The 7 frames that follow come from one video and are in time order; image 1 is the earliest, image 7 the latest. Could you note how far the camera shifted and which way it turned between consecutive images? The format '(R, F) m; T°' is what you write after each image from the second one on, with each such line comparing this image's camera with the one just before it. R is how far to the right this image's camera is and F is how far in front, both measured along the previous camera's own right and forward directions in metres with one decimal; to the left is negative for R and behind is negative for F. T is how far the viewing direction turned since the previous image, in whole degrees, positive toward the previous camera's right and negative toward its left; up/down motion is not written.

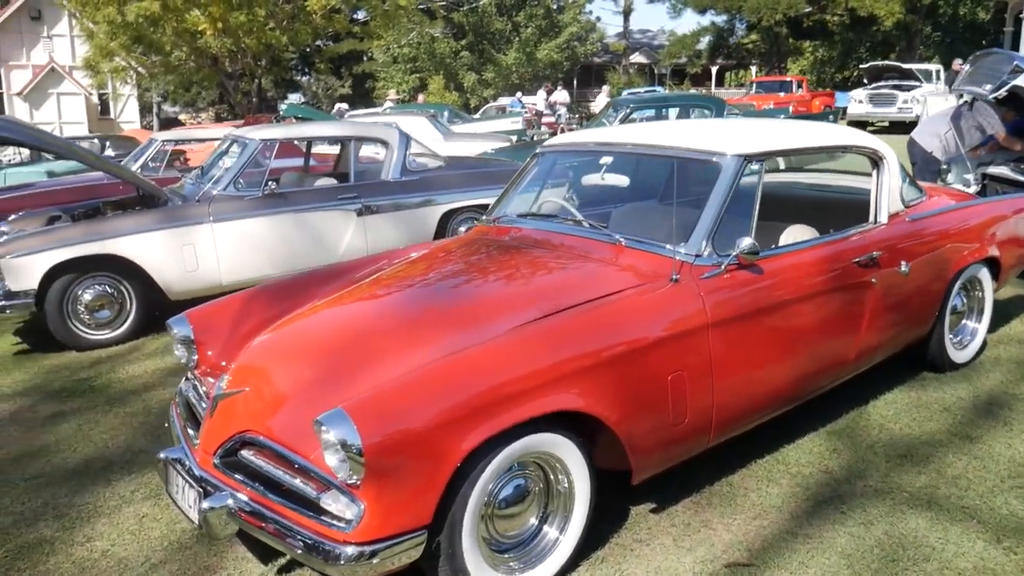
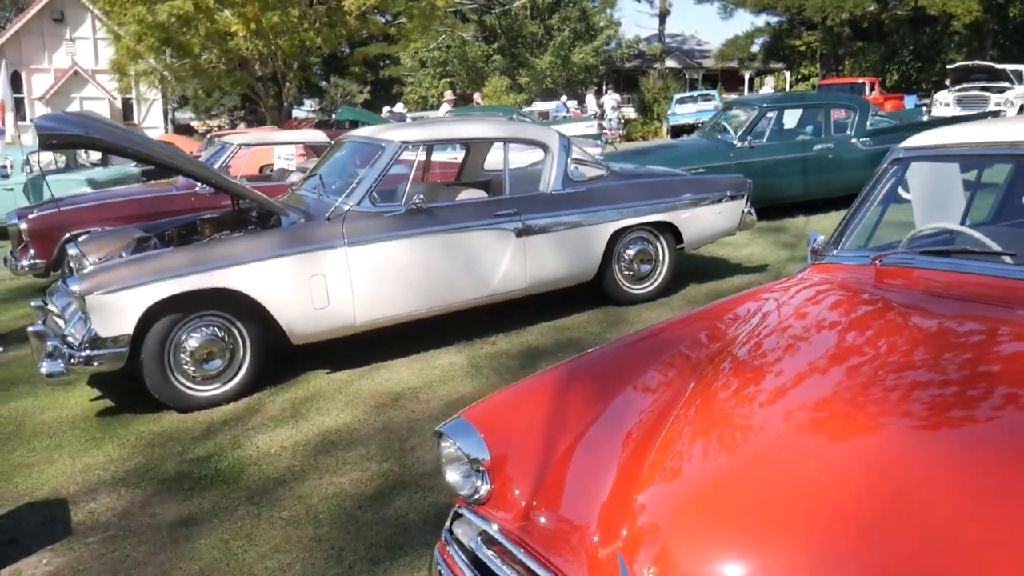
(-1.4, +1.5) m; 0°
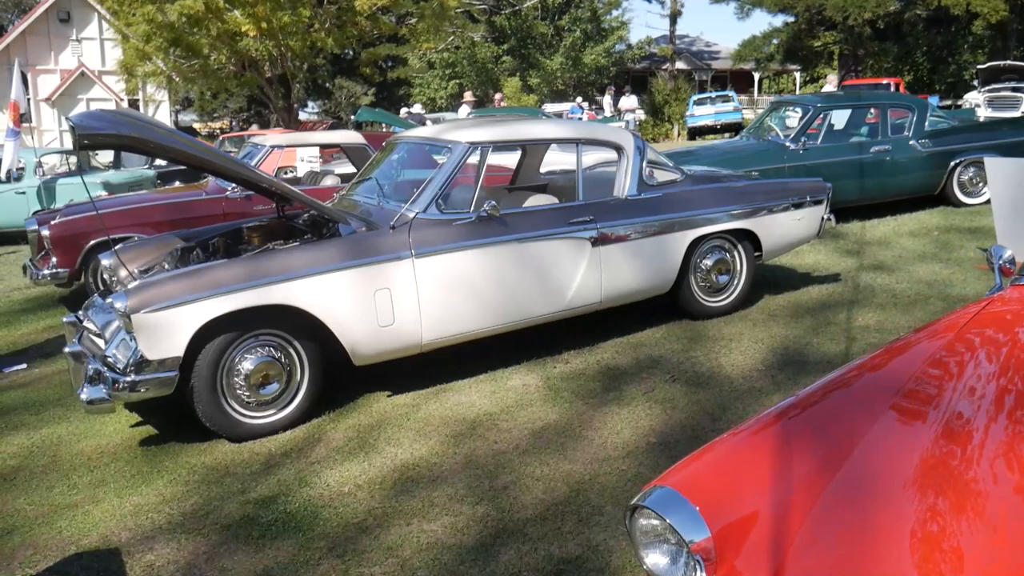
(-0.5, +0.5) m; 0°
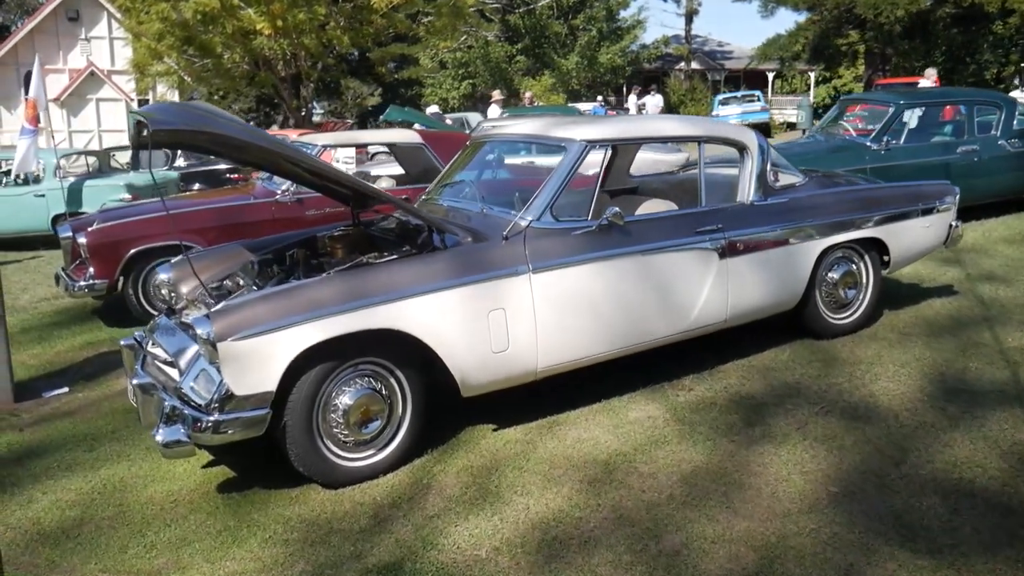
(-0.7, +0.7) m; 0°
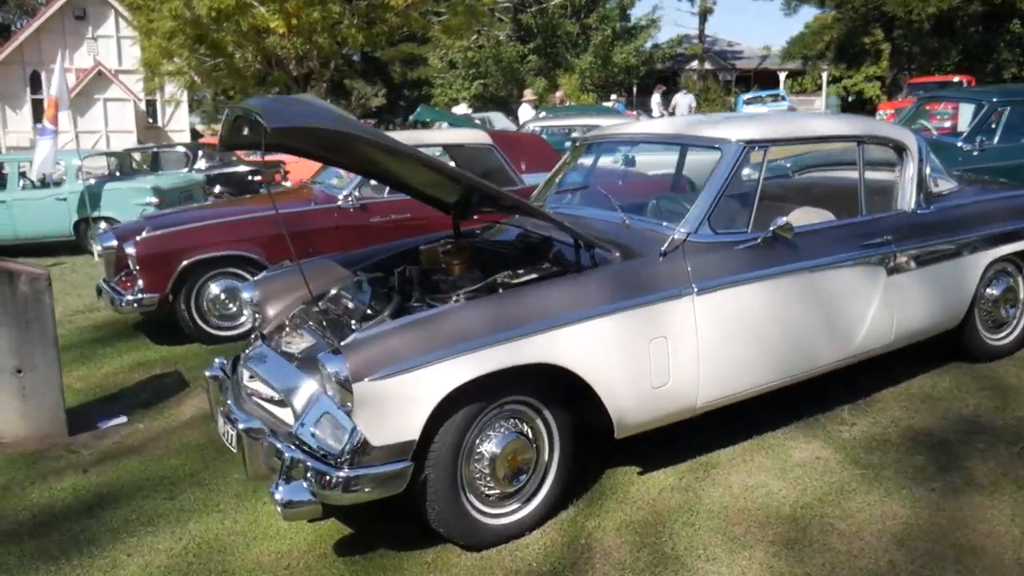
(-0.7, +0.6) m; 0°
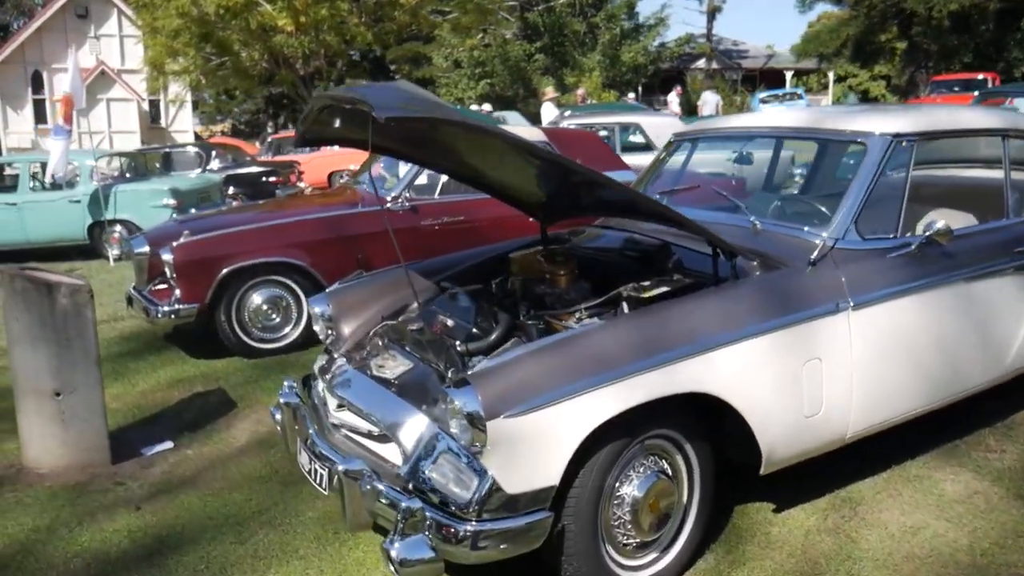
(-0.5, +0.5) m; 0°
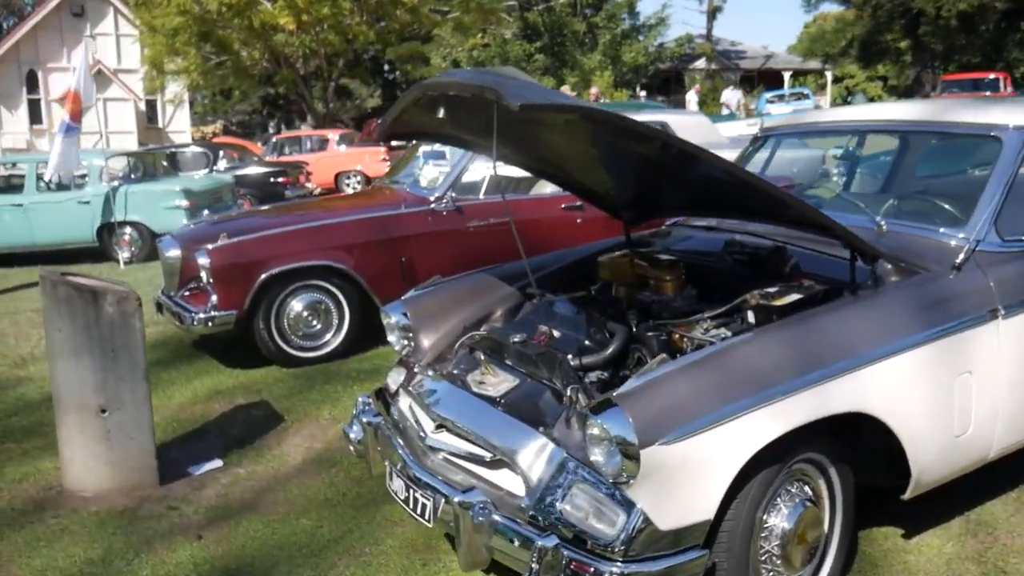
(-0.4, +0.3) m; +1°
